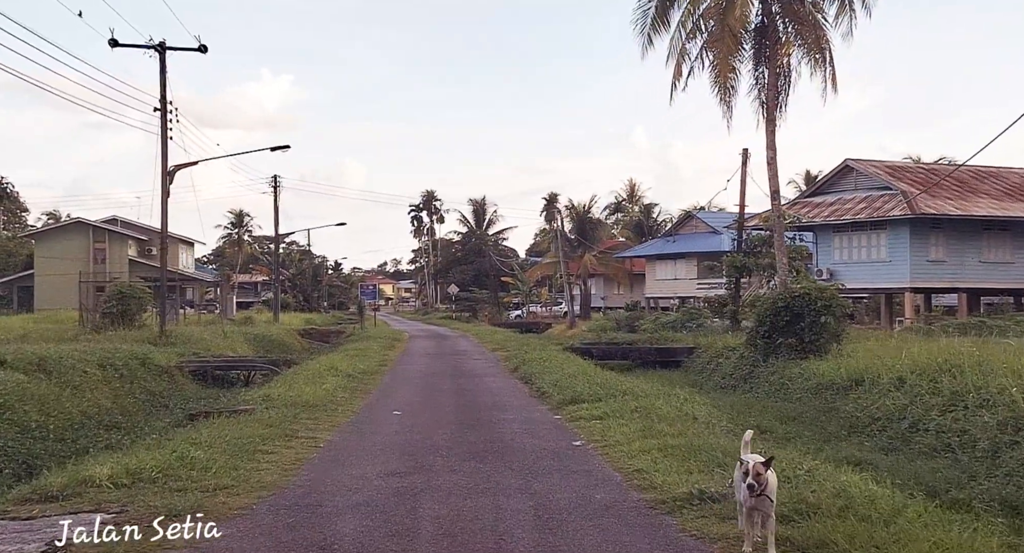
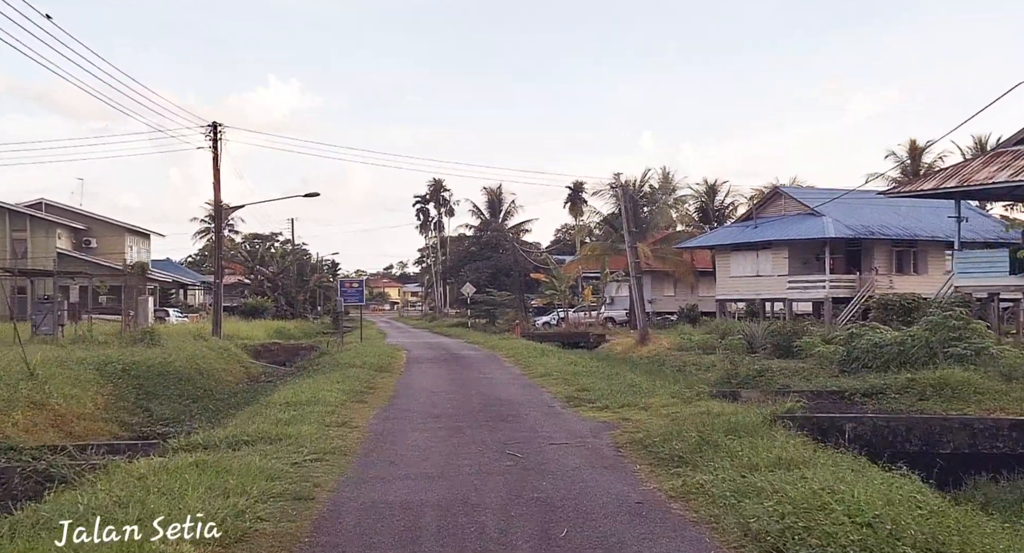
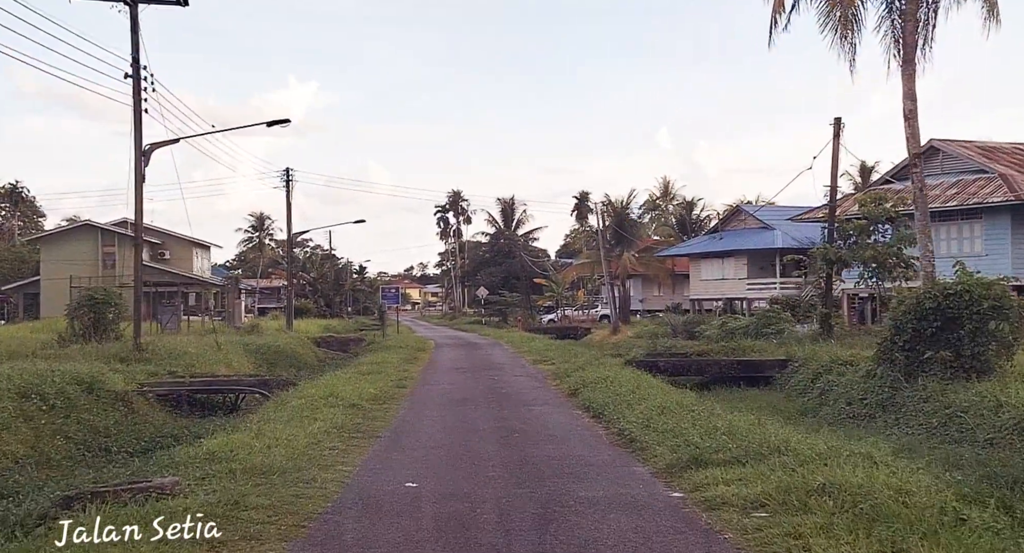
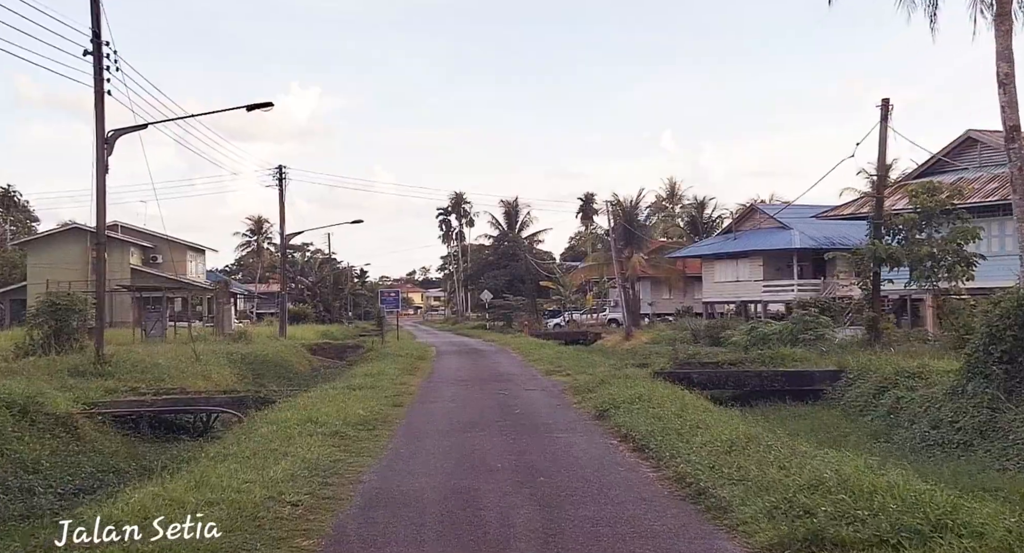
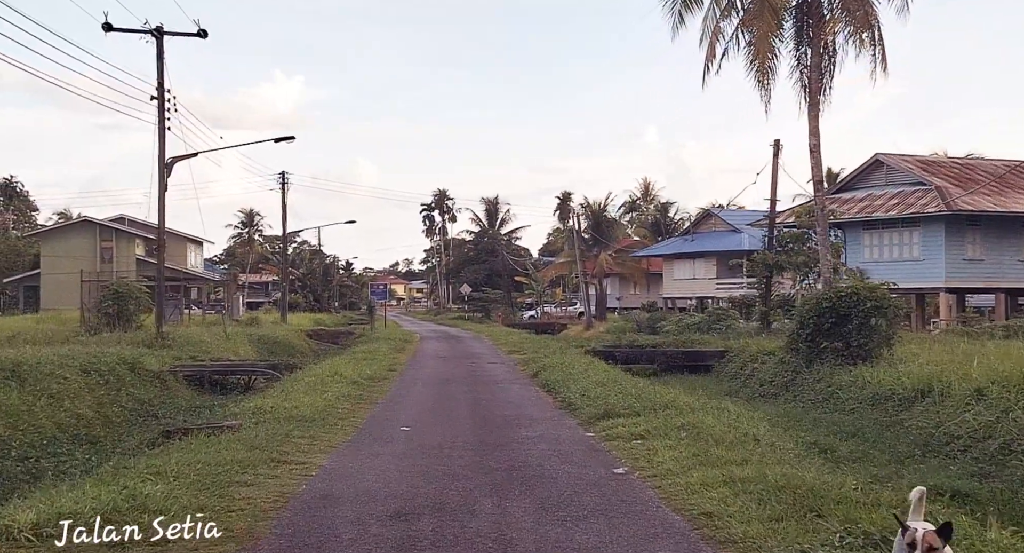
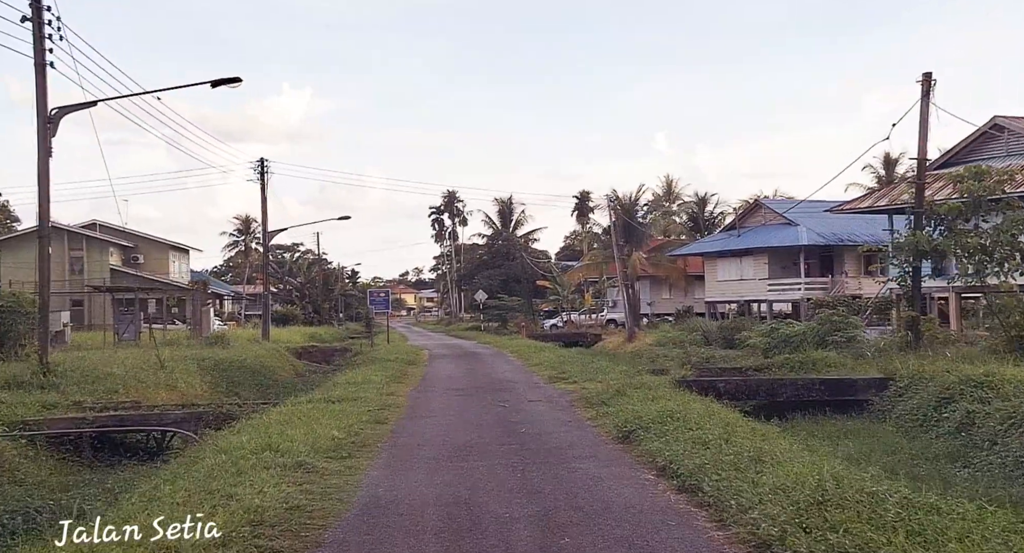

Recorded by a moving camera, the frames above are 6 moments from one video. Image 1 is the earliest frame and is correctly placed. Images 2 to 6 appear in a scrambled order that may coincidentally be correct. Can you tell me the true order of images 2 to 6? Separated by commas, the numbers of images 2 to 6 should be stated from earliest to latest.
5, 3, 4, 6, 2
